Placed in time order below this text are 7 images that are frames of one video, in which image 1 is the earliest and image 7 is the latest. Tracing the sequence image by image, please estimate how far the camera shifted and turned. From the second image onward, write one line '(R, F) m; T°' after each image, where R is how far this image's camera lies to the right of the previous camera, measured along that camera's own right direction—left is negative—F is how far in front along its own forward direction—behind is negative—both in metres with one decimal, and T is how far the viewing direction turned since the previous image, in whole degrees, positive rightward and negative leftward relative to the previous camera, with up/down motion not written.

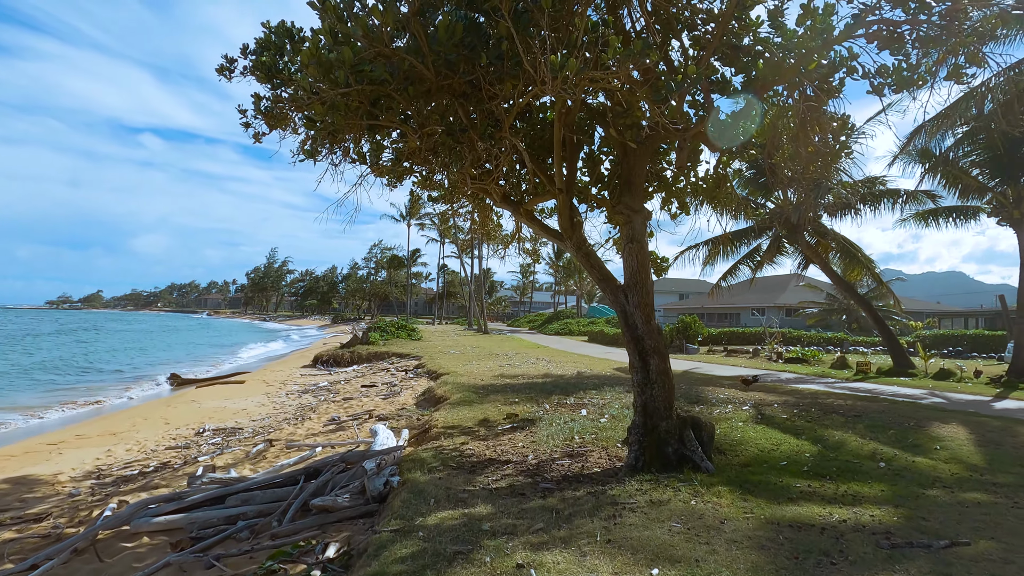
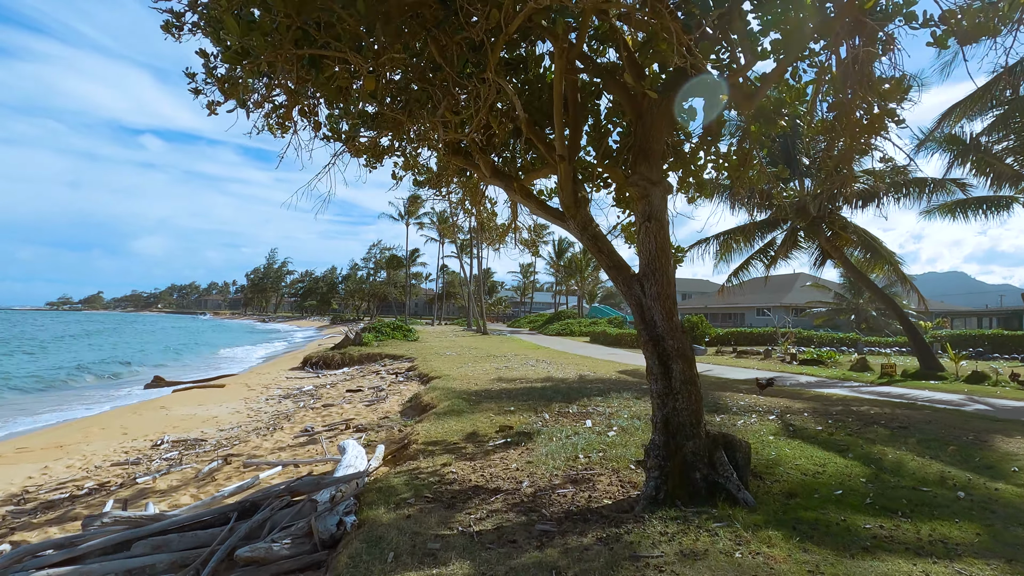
(+0.1, +1.0) m; 0°
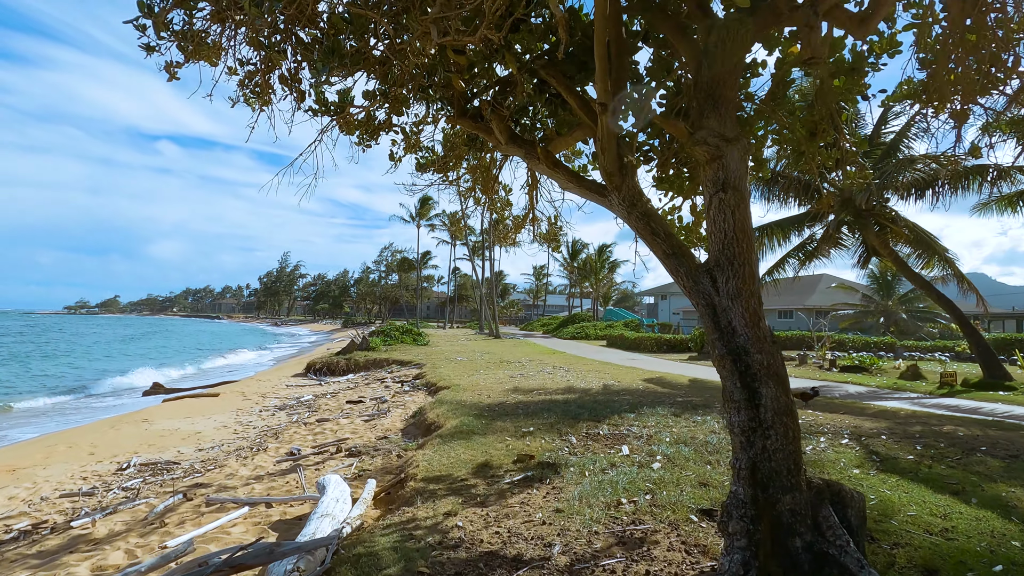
(-0.1, +1.1) m; -1°
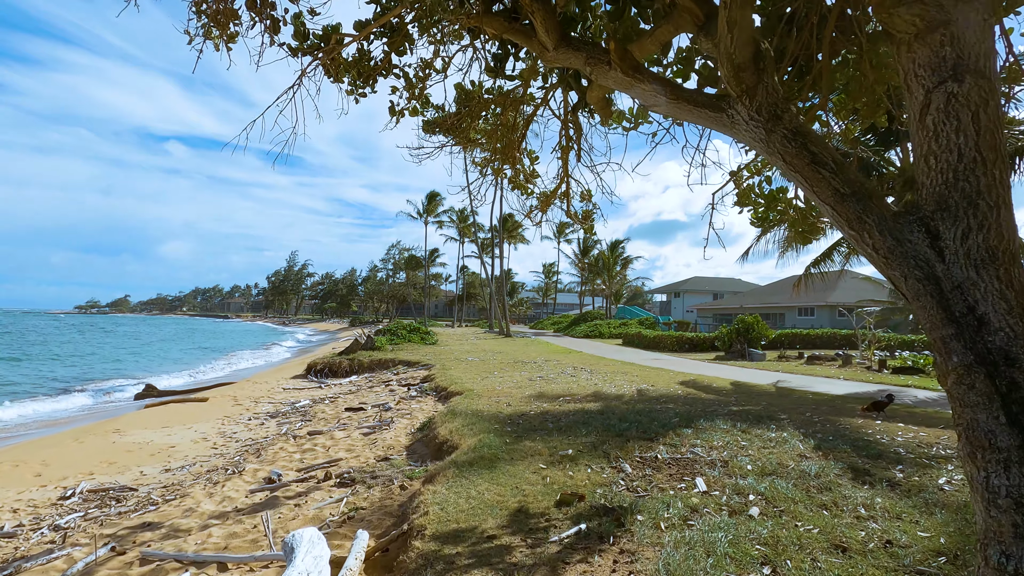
(-0.2, +1.3) m; -1°
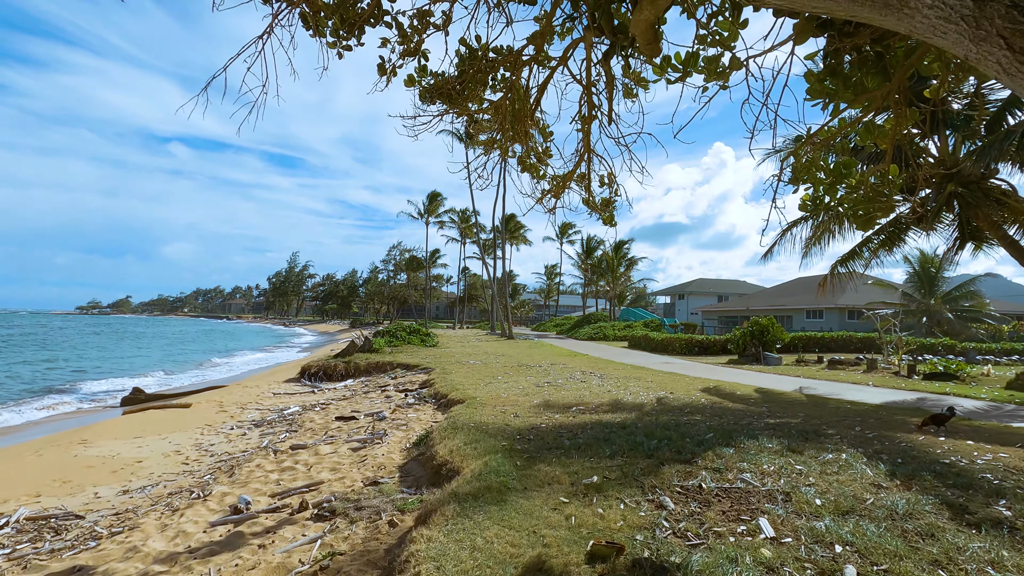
(-0.1, +0.9) m; 0°
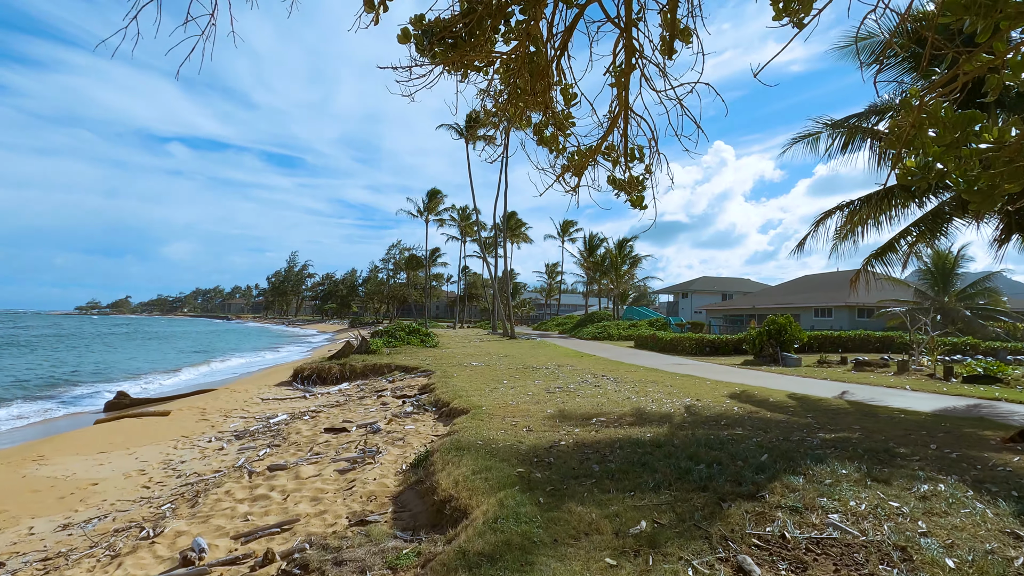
(-0.1, +0.9) m; 0°
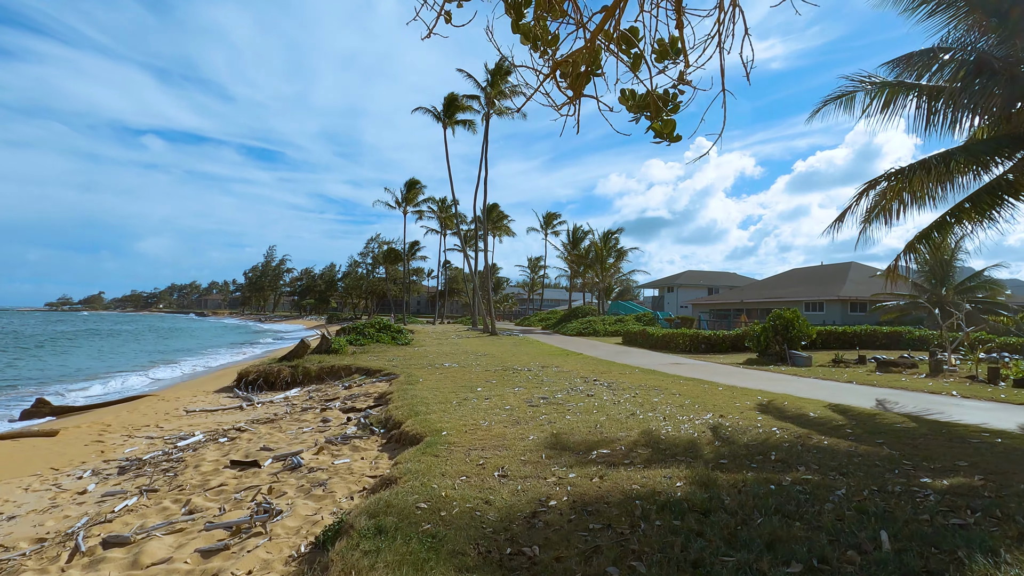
(+0.1, +2.0) m; +2°
